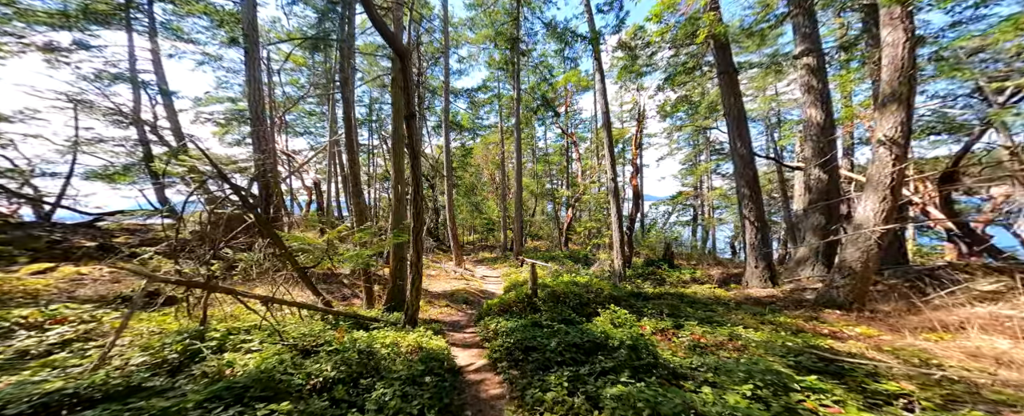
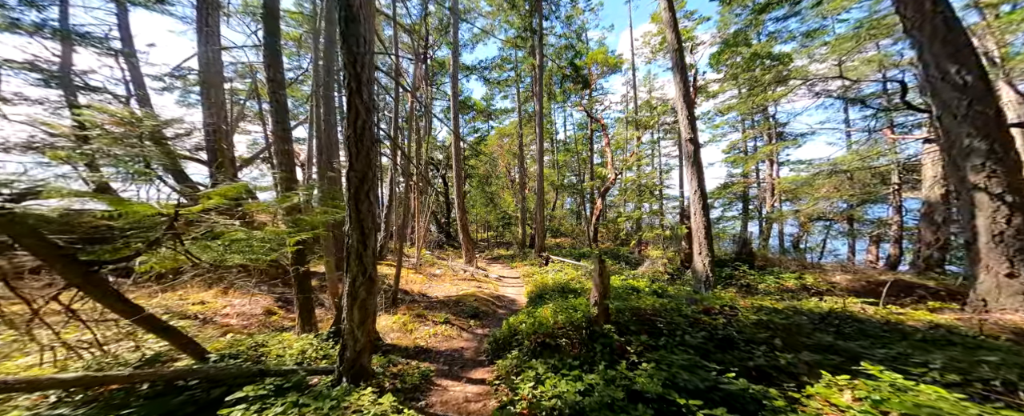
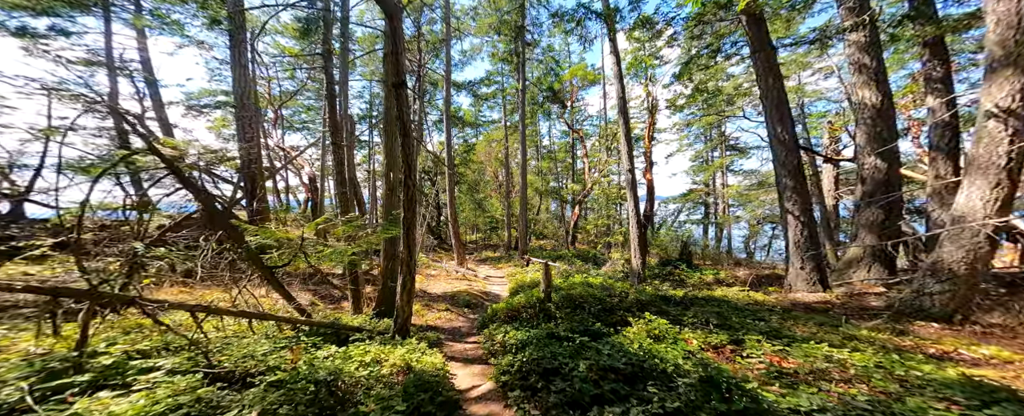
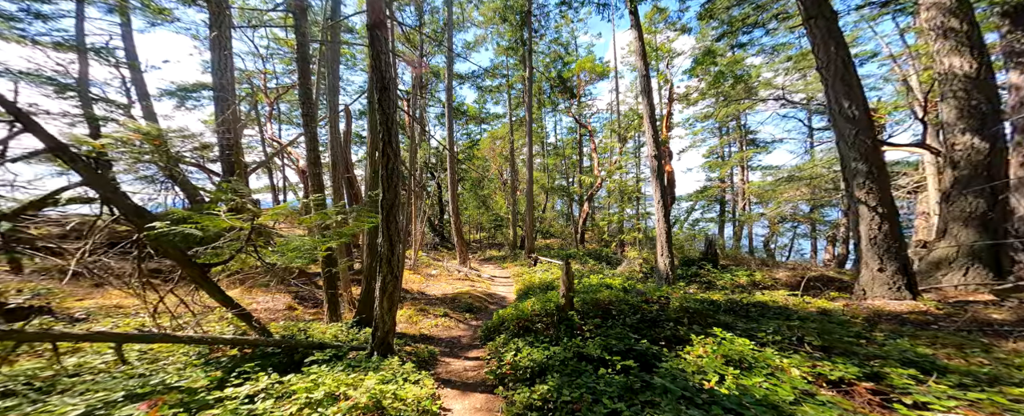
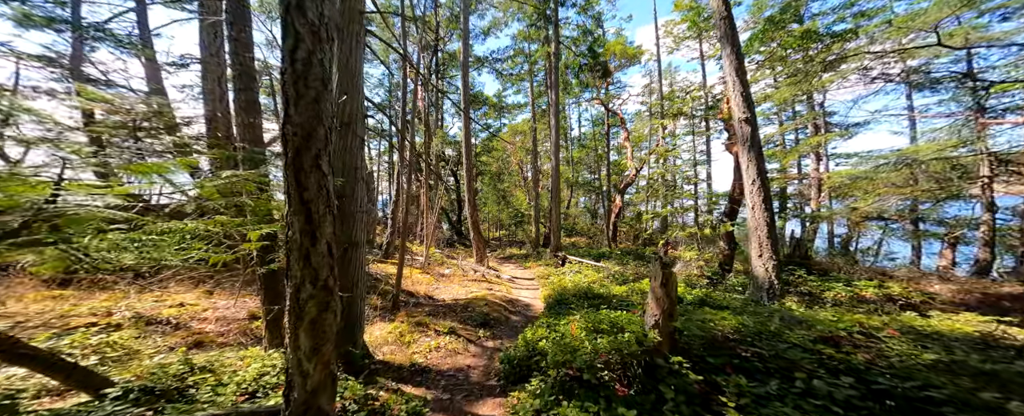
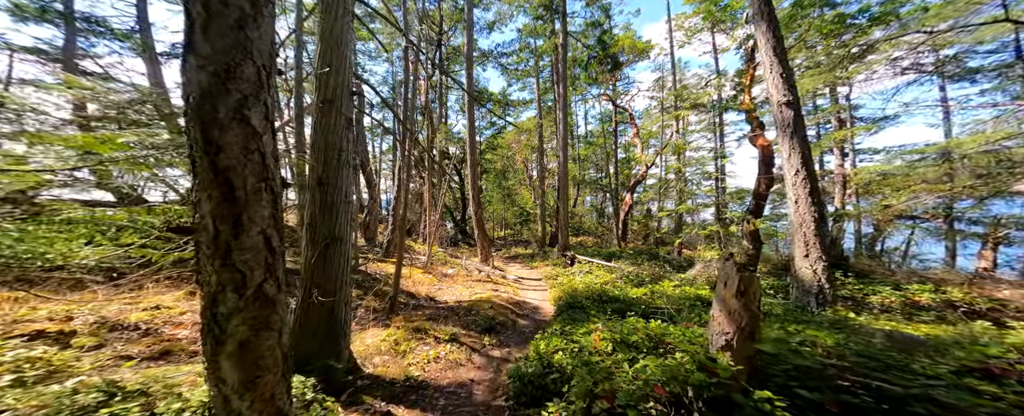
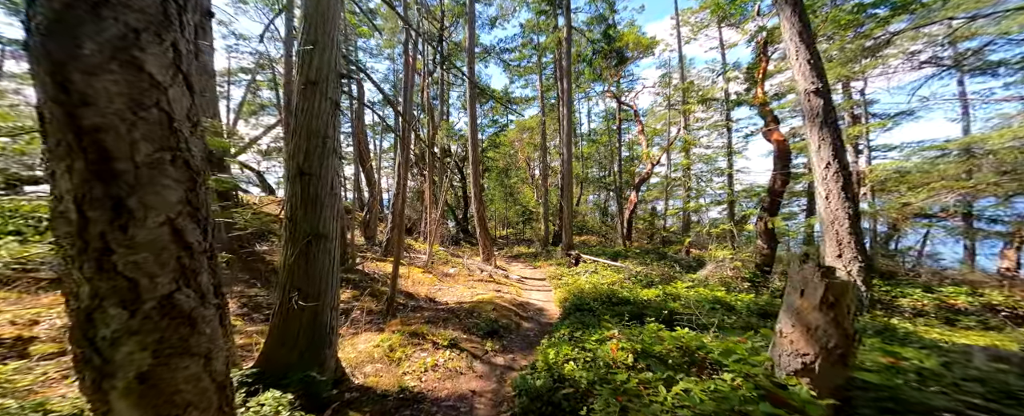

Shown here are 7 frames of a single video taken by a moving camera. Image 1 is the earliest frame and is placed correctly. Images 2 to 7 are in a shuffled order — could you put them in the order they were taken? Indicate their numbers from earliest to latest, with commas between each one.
3, 4, 2, 5, 6, 7
